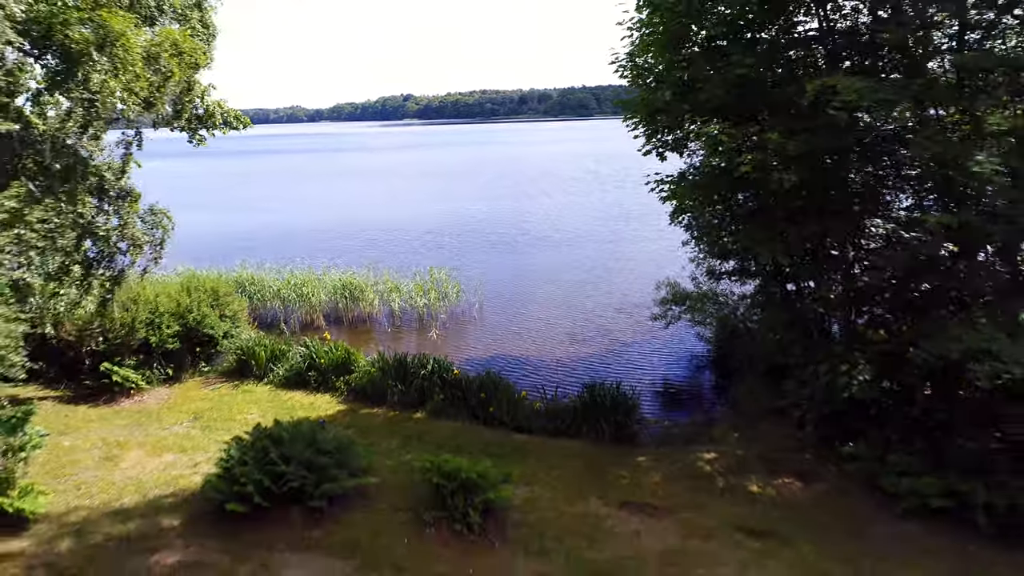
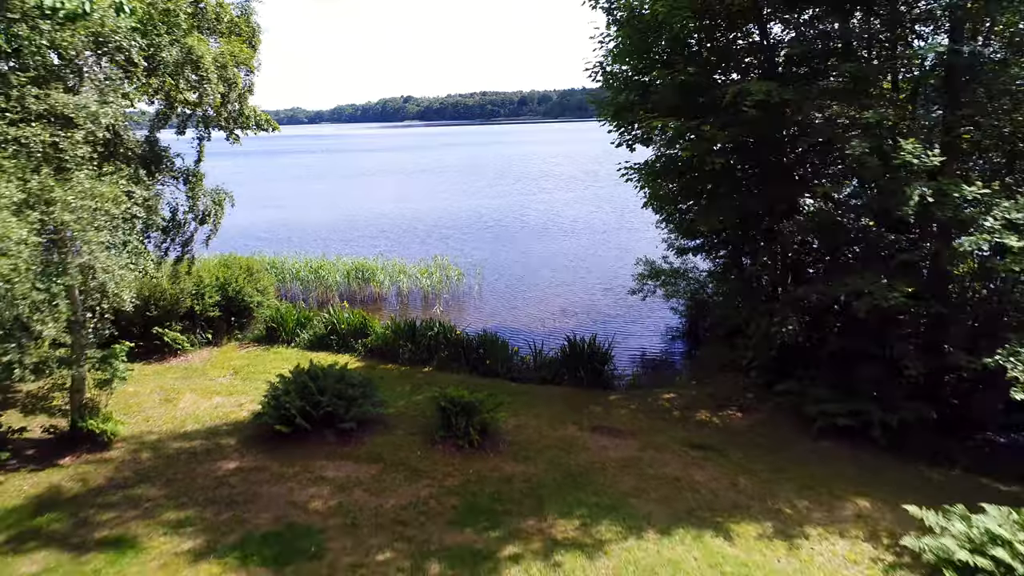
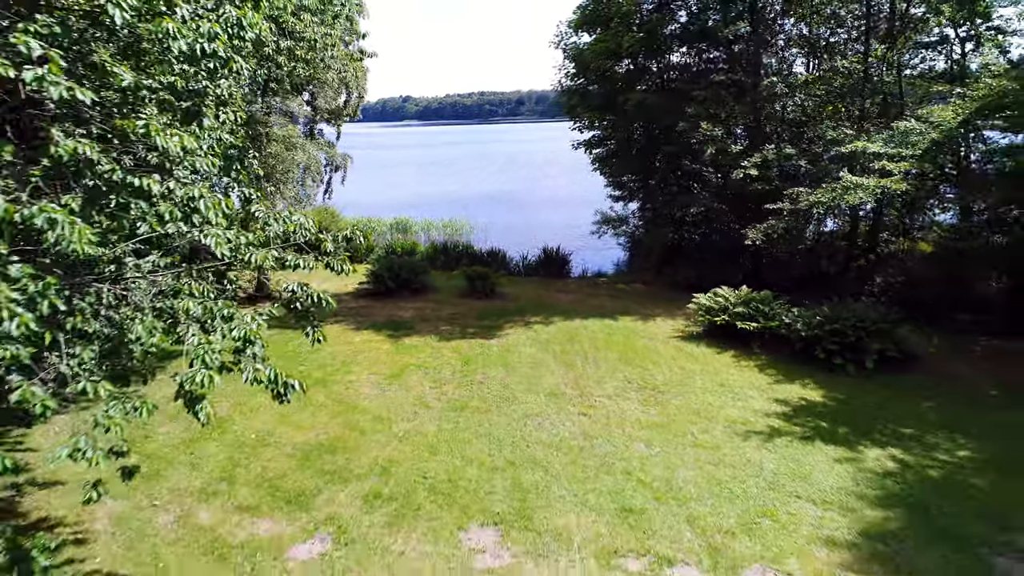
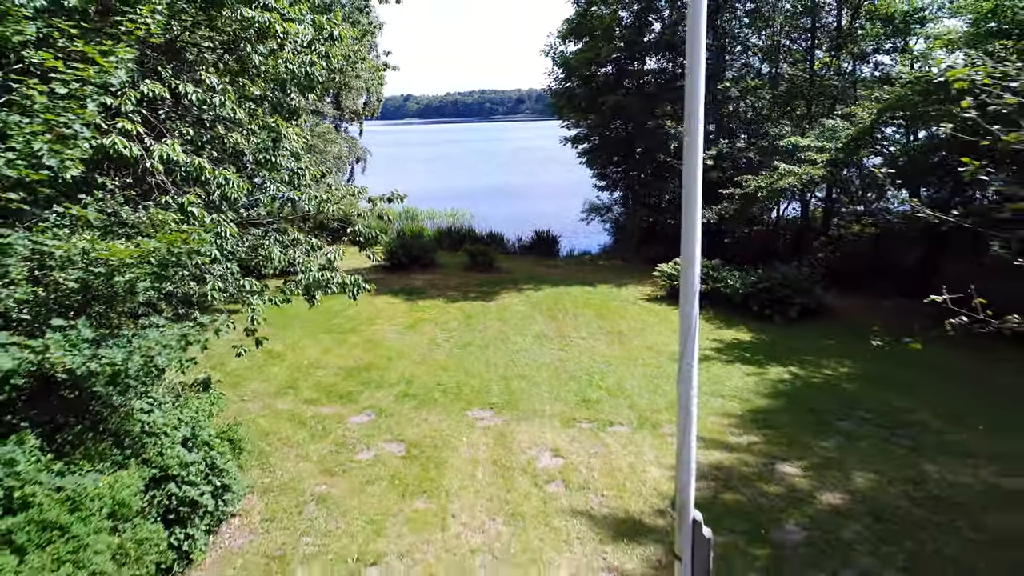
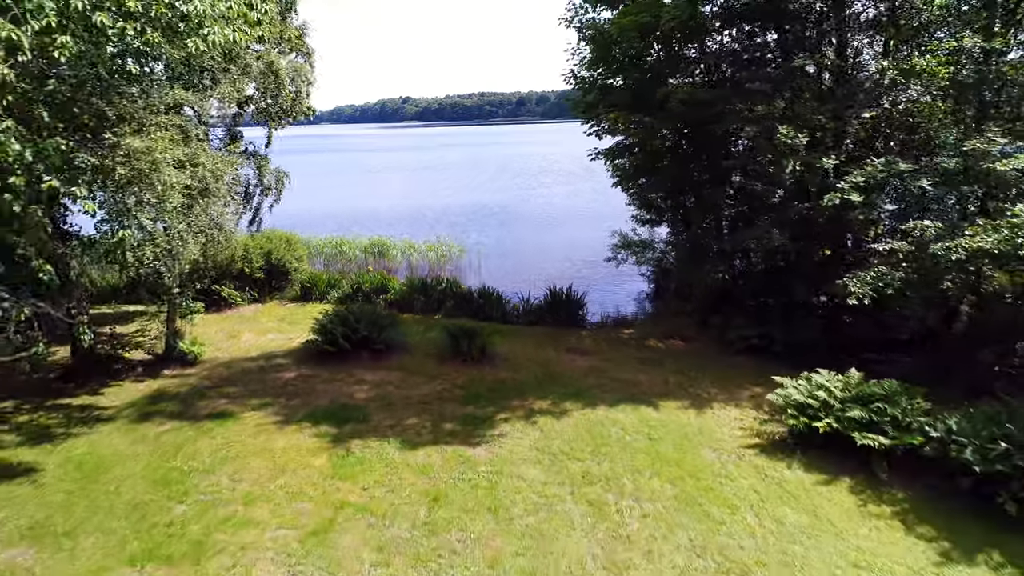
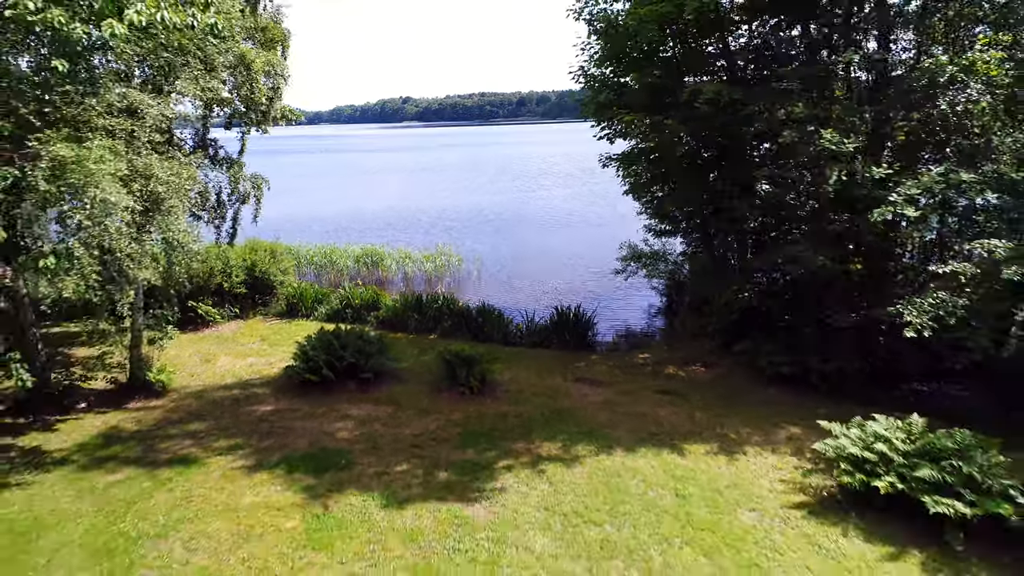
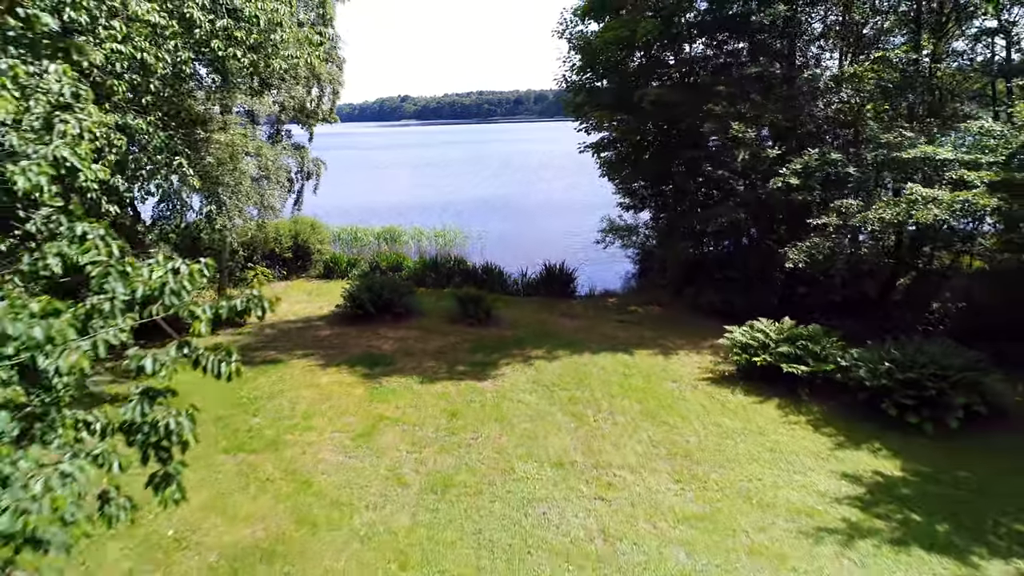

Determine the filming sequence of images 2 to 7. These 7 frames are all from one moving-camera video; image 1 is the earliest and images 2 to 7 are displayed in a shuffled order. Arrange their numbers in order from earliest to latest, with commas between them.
2, 6, 5, 7, 3, 4
